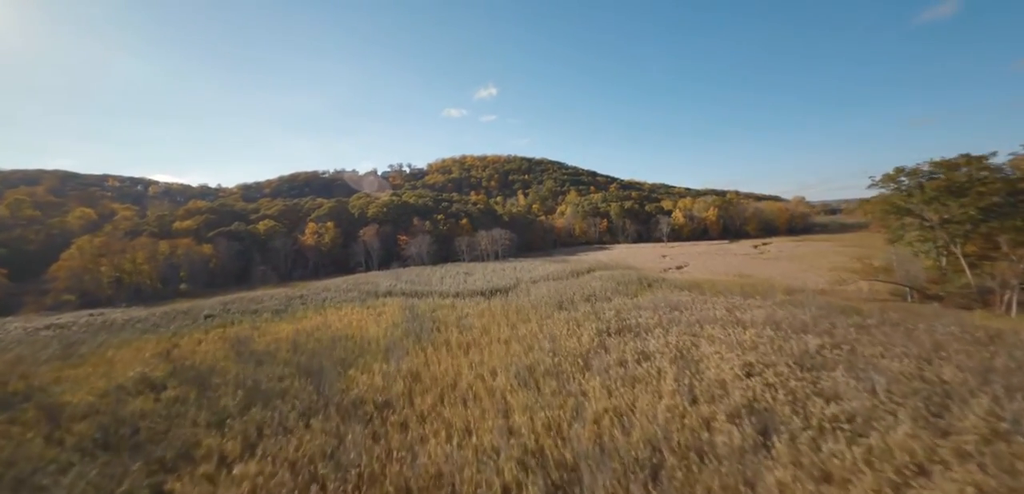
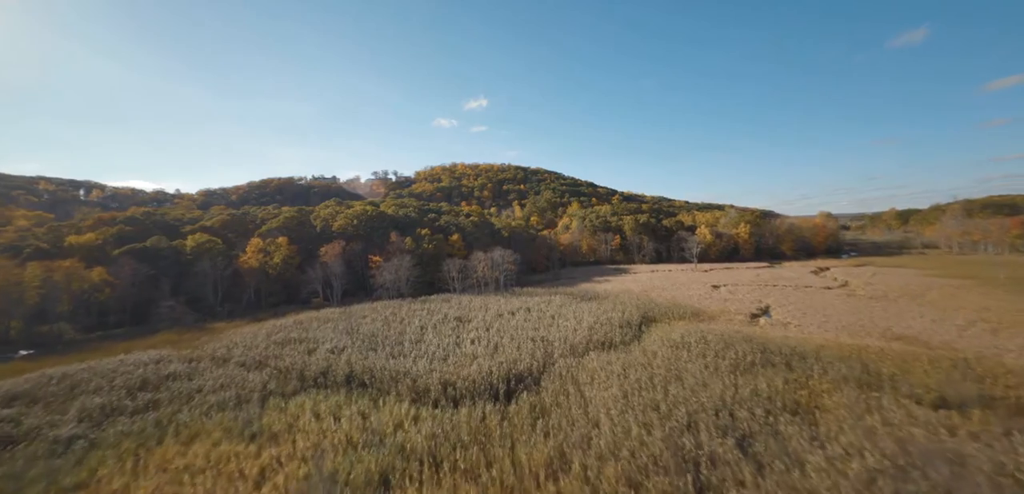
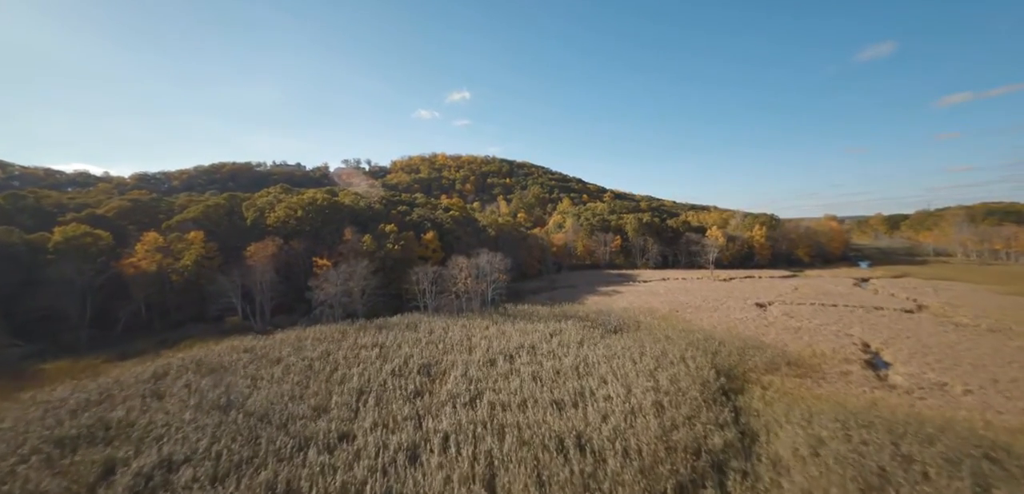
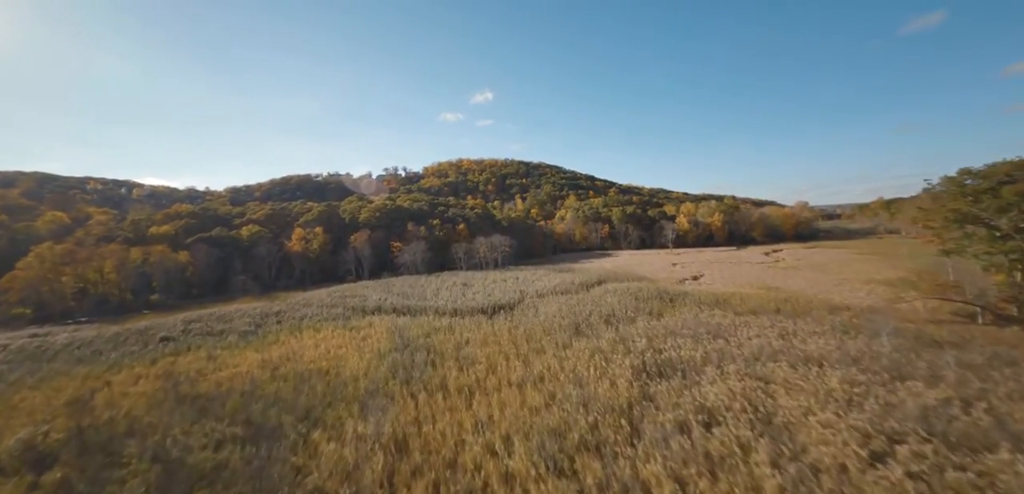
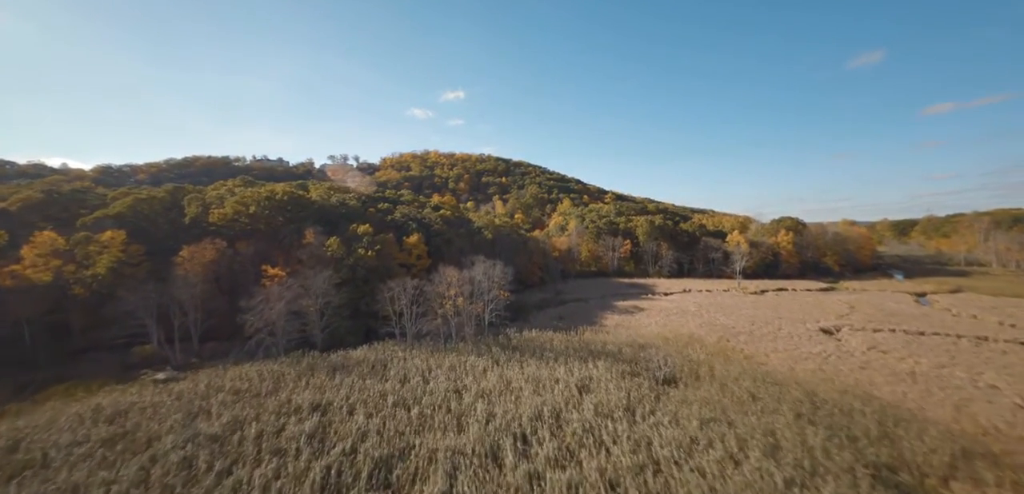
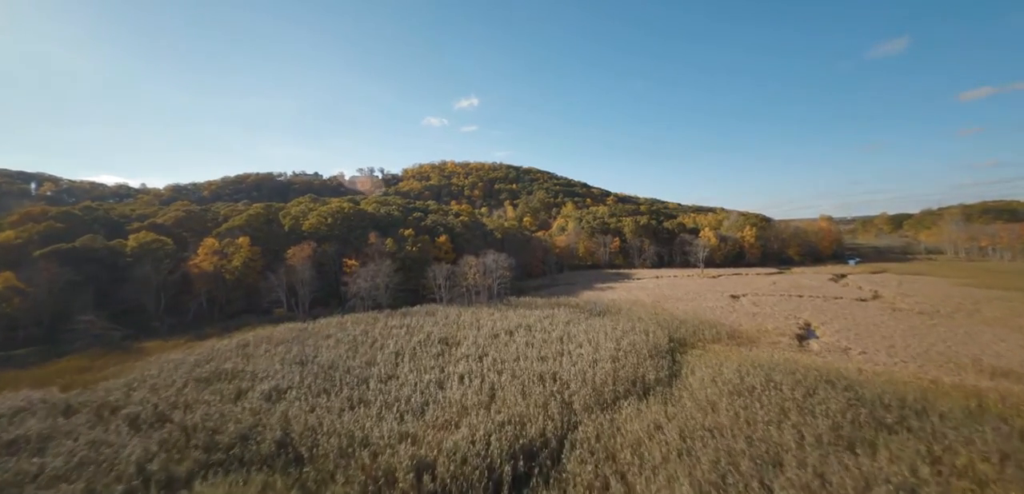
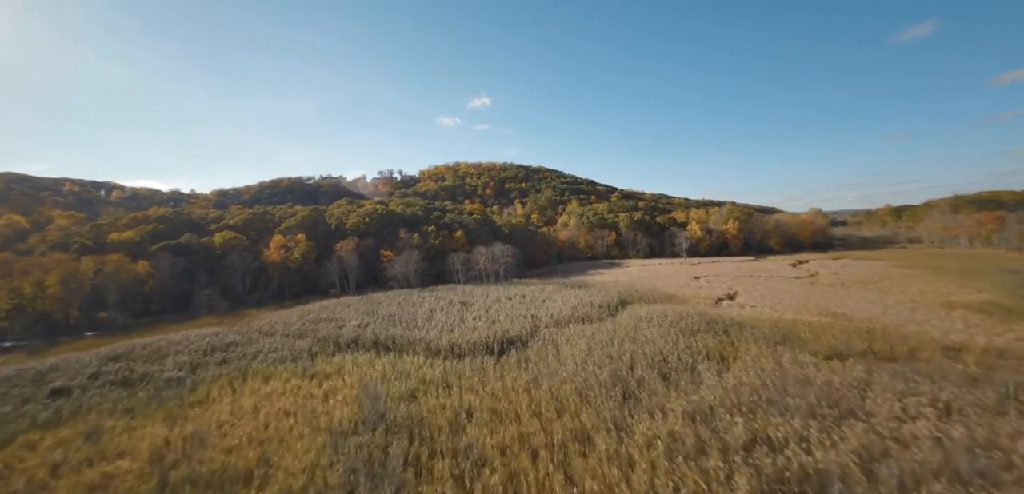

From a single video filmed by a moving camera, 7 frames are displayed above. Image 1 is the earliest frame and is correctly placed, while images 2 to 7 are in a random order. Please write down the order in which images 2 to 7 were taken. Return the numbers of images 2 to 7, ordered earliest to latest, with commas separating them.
4, 7, 2, 6, 3, 5
